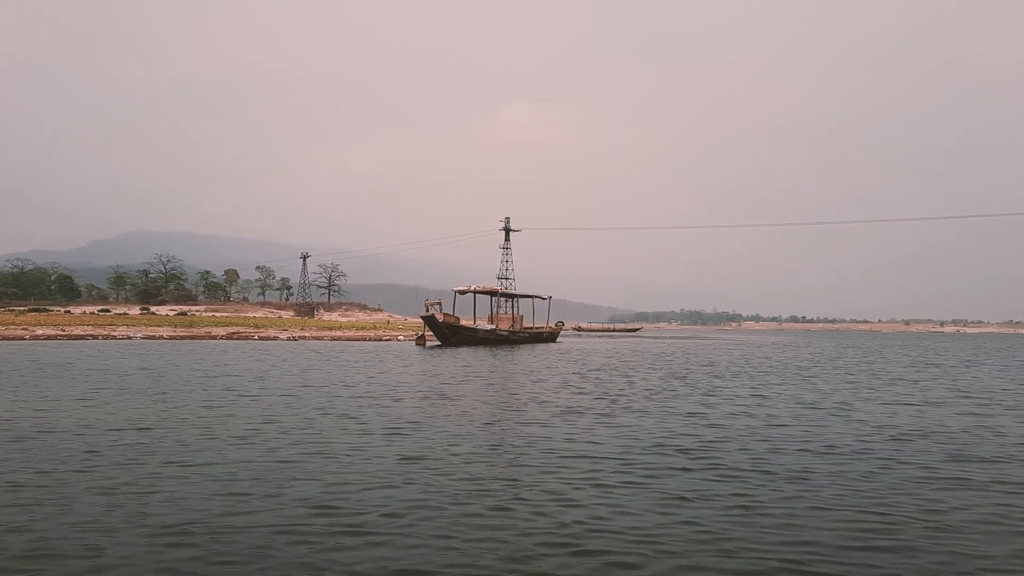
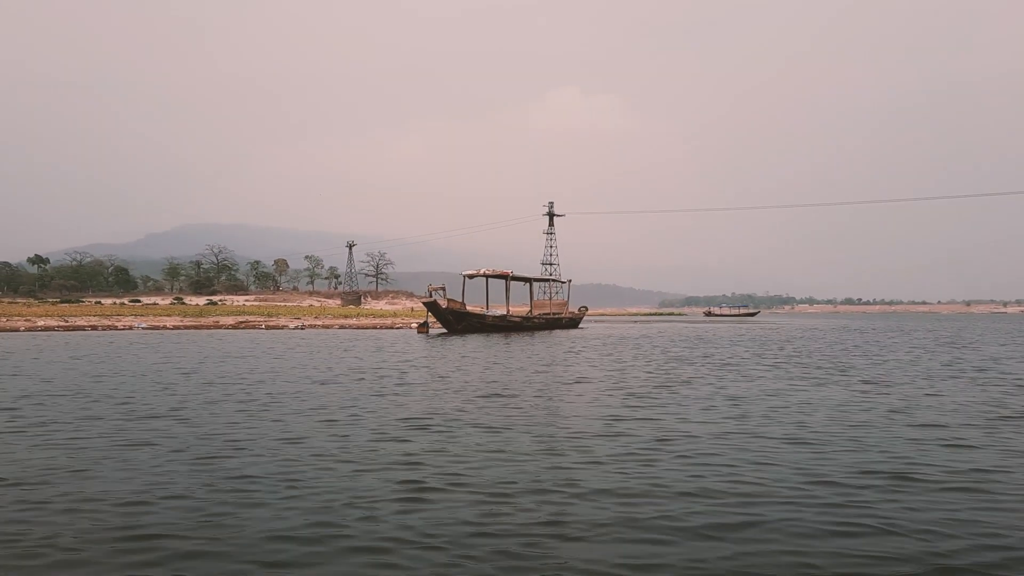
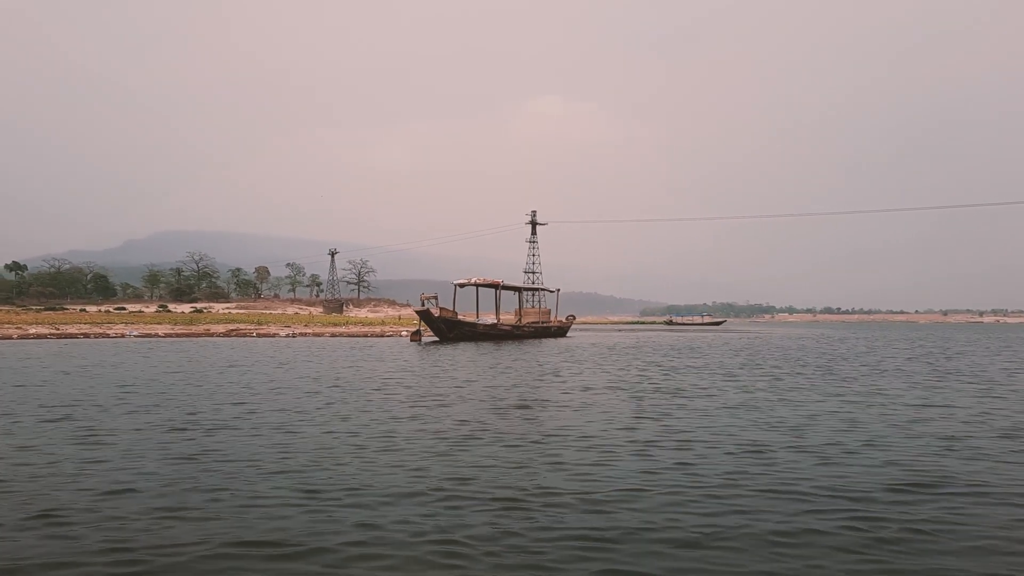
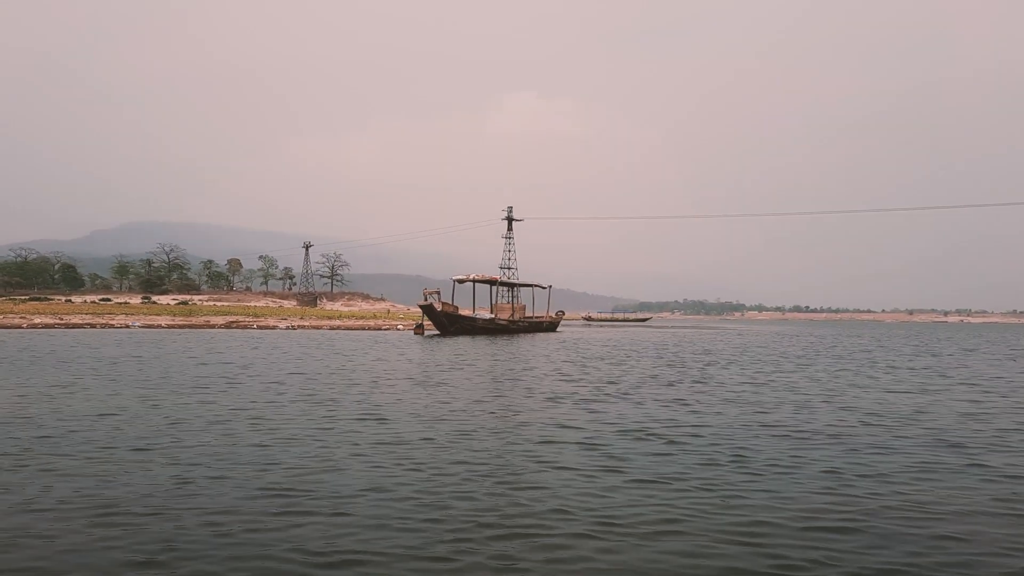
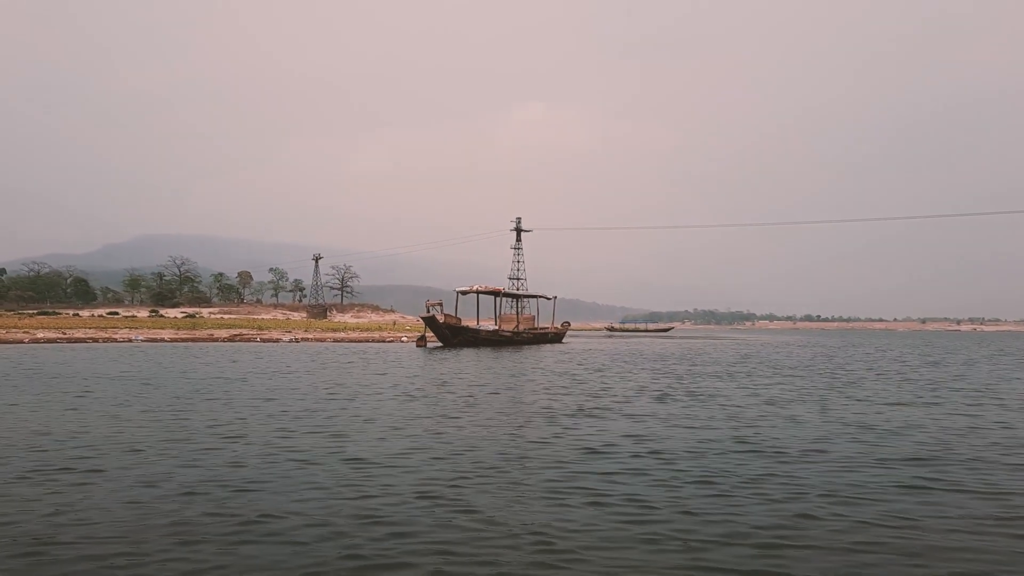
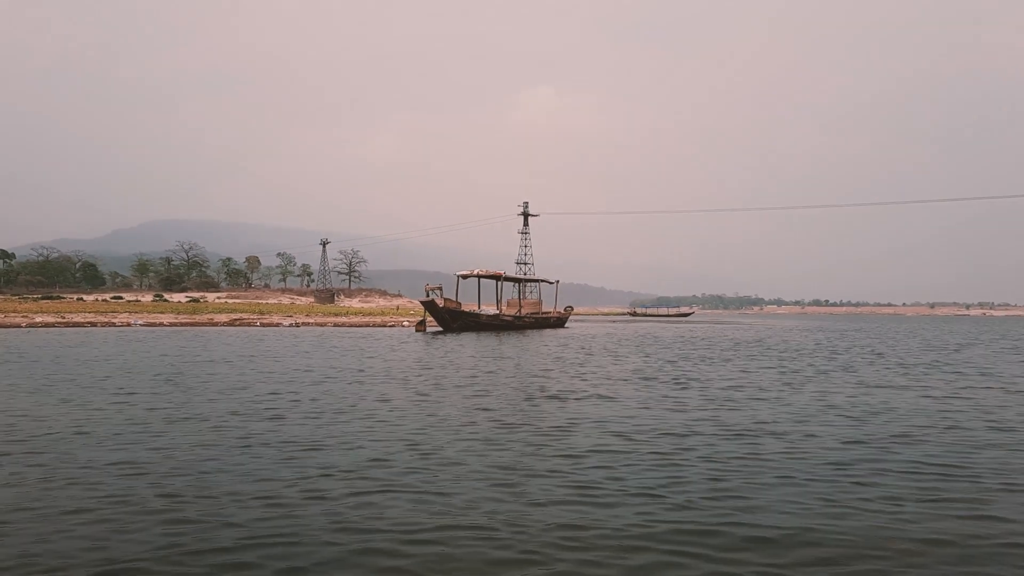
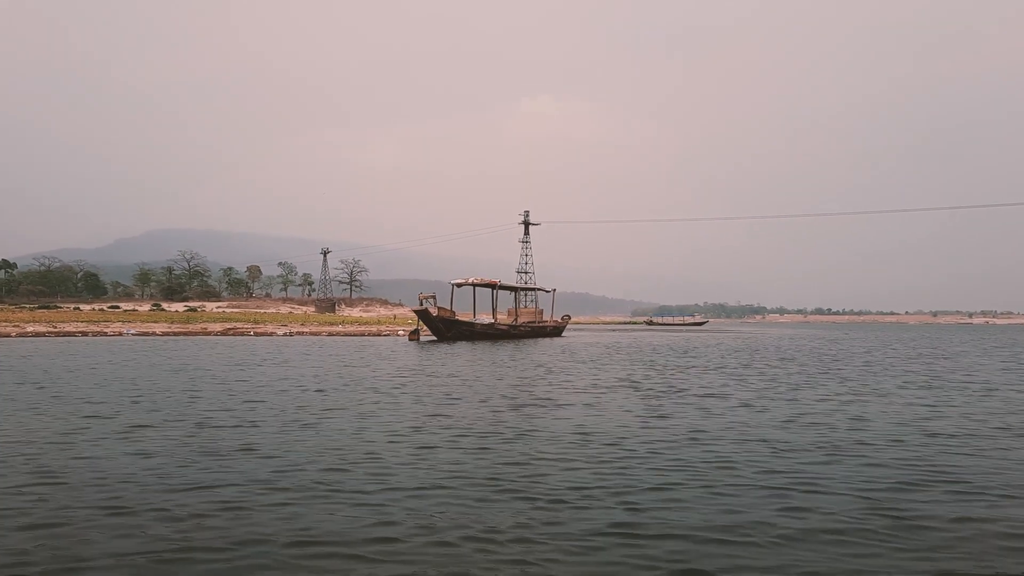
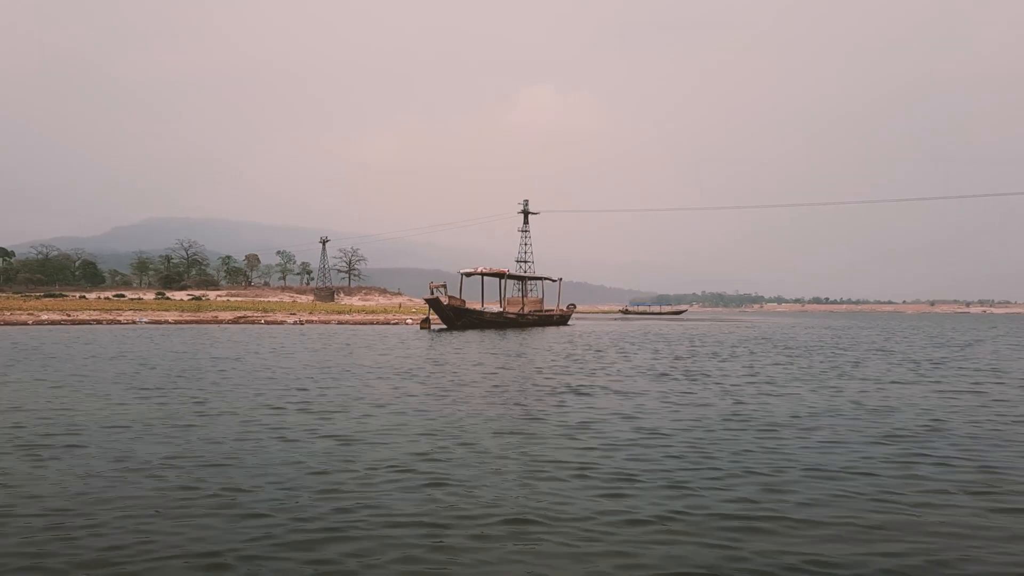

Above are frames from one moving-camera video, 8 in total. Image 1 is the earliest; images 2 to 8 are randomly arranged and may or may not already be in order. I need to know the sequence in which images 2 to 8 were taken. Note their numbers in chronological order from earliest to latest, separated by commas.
4, 5, 8, 6, 7, 3, 2
